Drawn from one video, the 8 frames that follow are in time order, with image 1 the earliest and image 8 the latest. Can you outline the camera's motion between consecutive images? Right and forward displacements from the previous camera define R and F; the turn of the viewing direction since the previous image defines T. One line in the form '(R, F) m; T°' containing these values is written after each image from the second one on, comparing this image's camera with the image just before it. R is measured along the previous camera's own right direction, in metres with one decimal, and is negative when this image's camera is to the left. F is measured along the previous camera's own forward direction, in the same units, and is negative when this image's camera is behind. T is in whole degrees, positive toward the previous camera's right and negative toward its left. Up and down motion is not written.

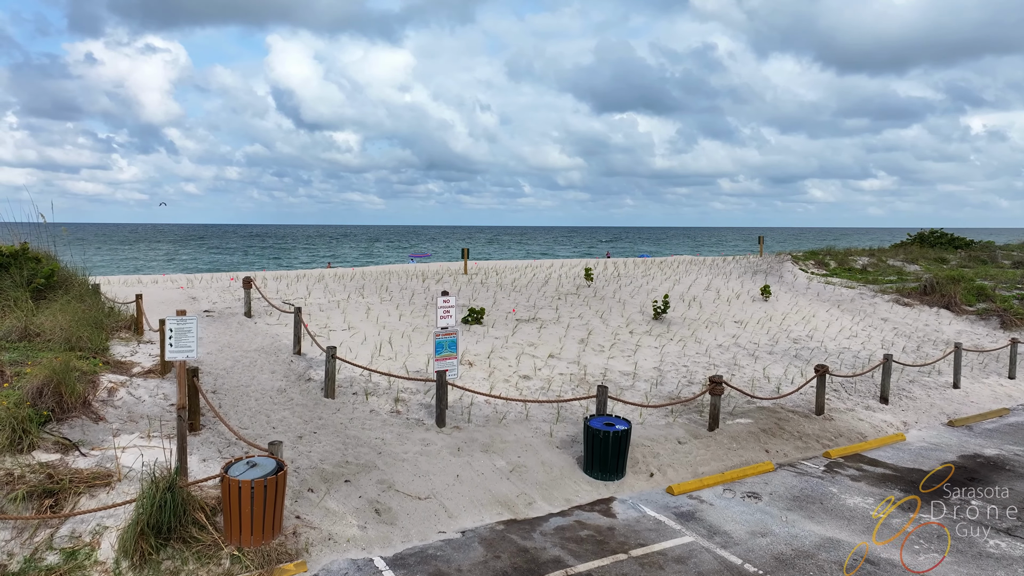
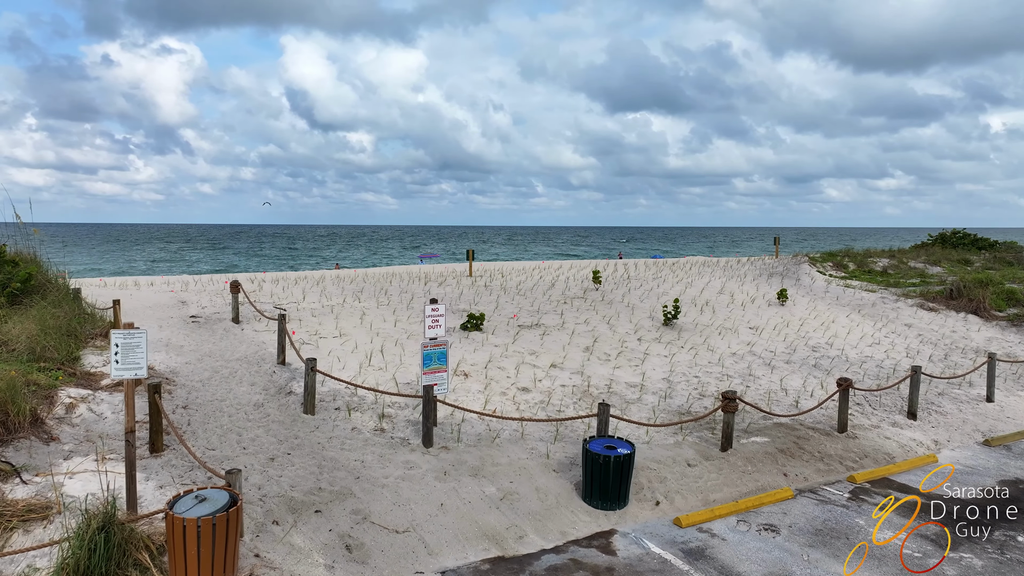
(+0.2, +0.6) m; -1°
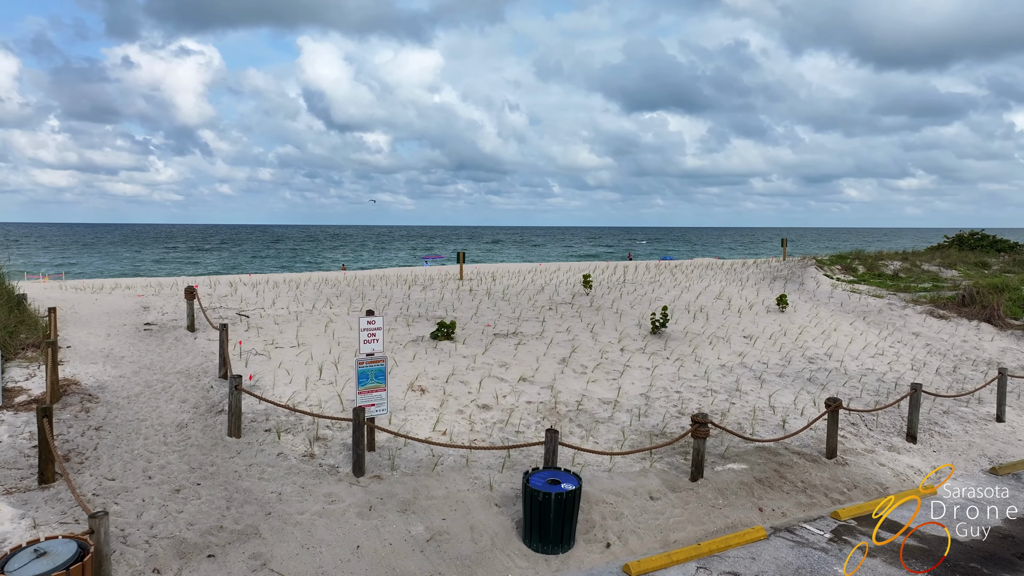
(+0.6, +0.7) m; -1°
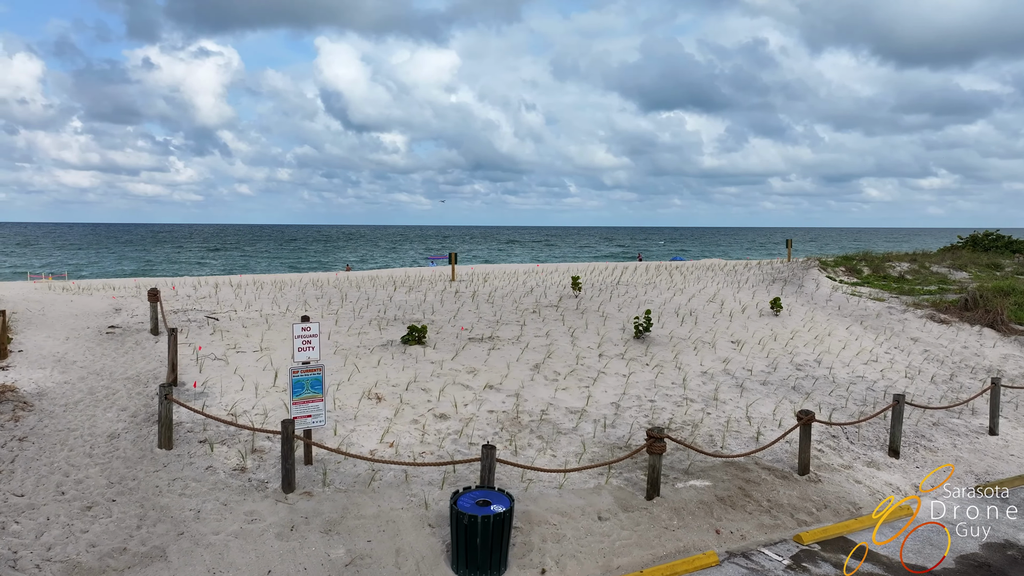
(+0.6, +0.4) m; -1°
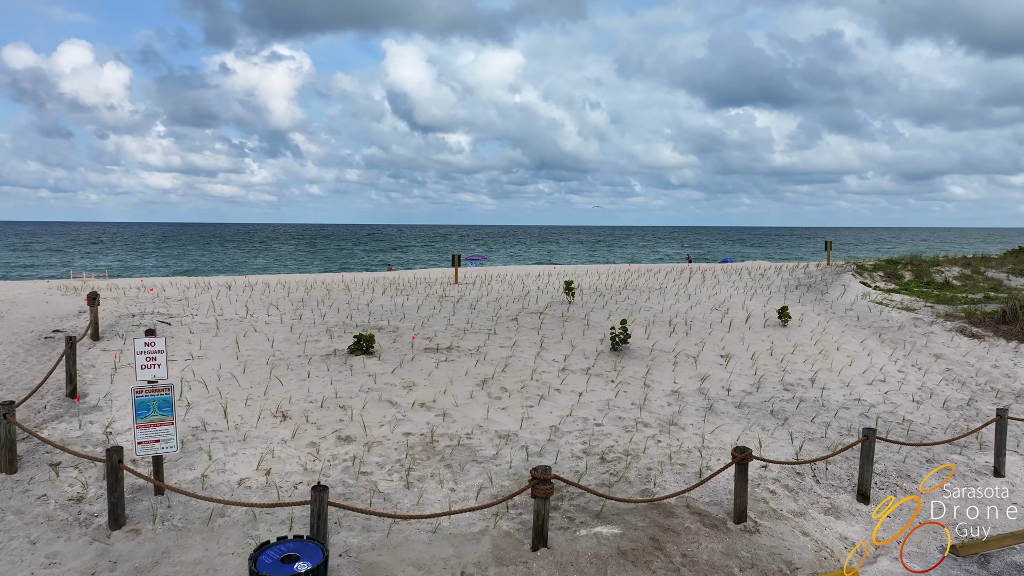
(+1.5, +0.9) m; -5°
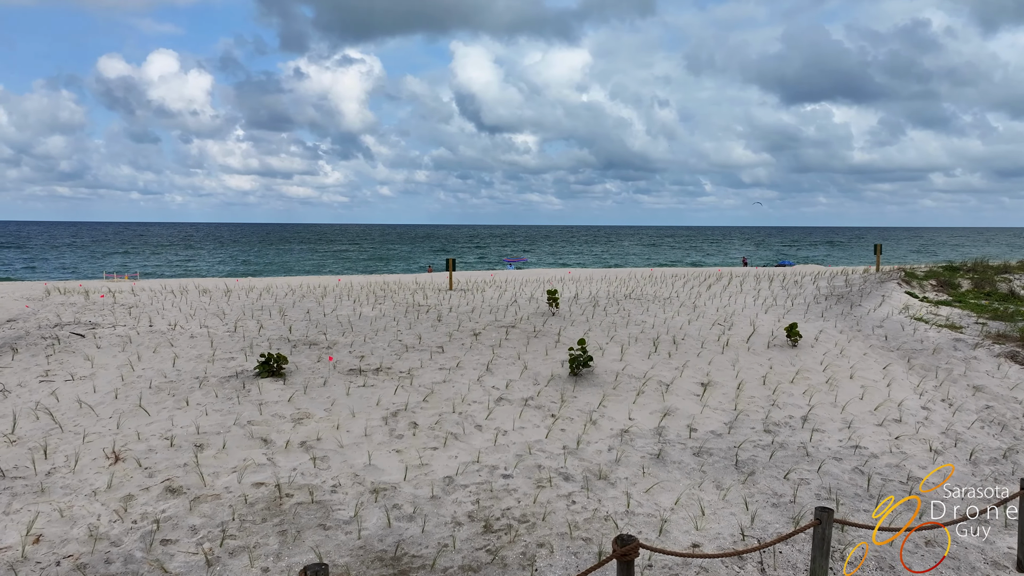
(+1.6, +1.6) m; -5°
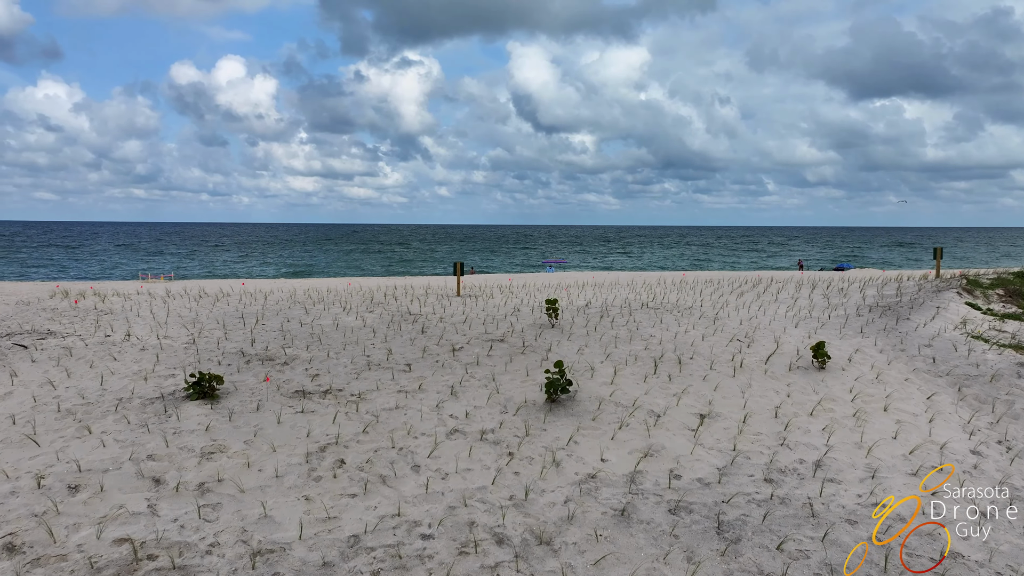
(+0.9, +1.2) m; -5°
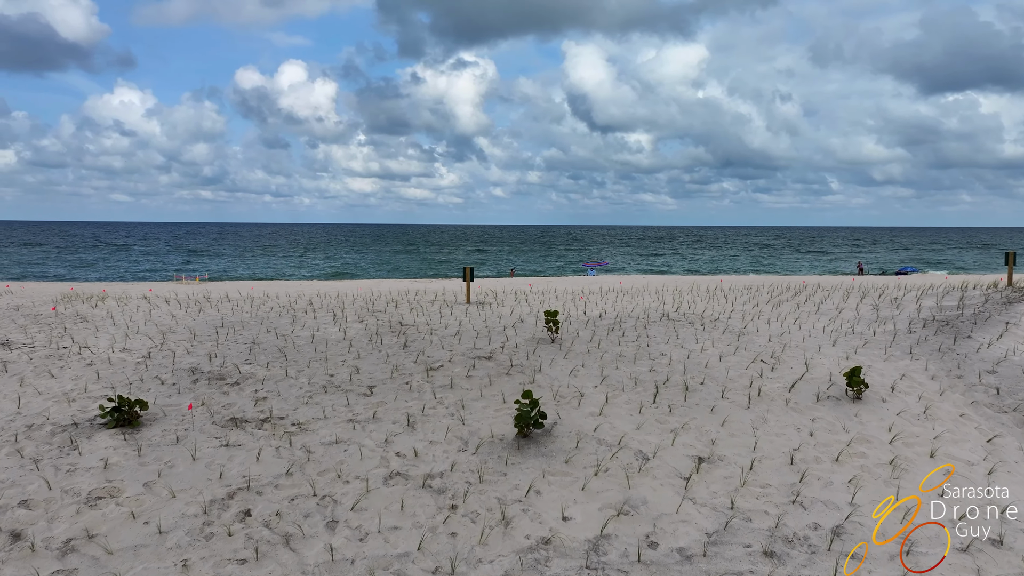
(+0.8, +1.2) m; -4°
